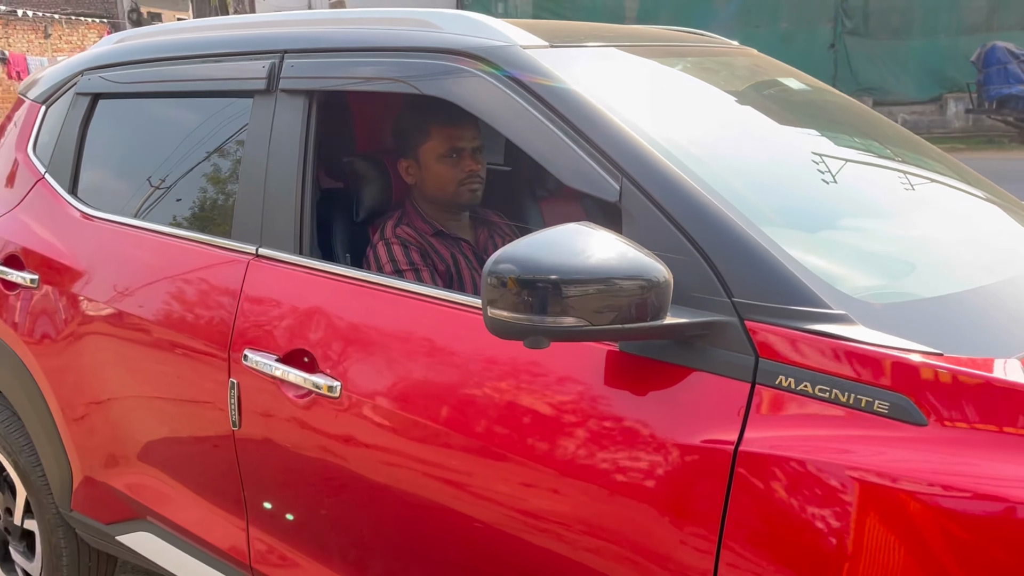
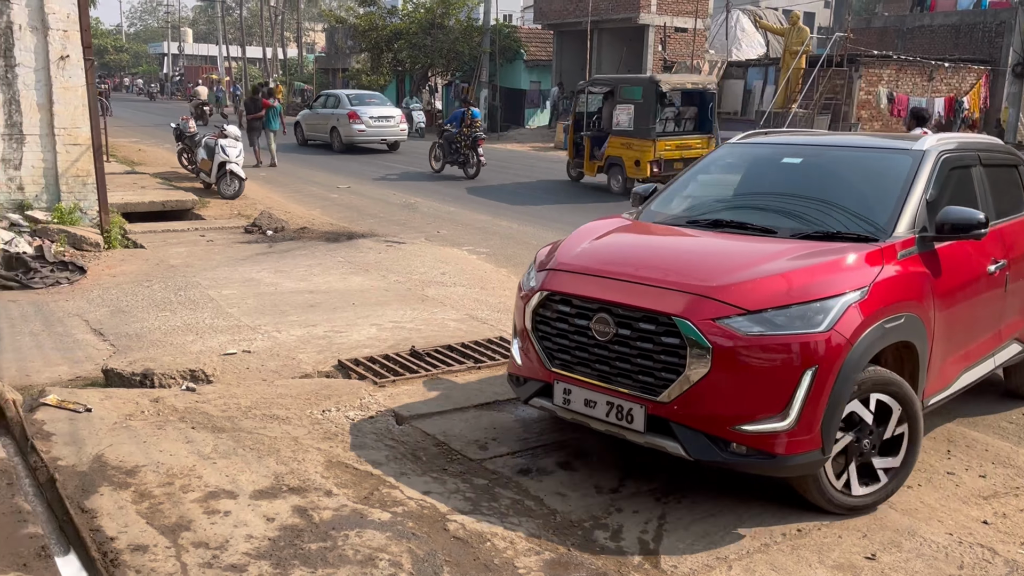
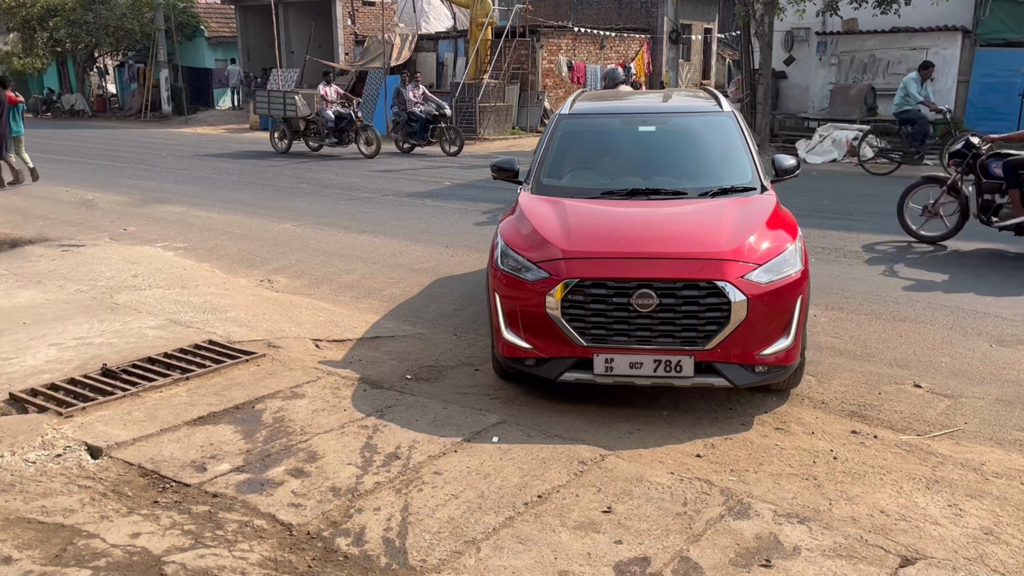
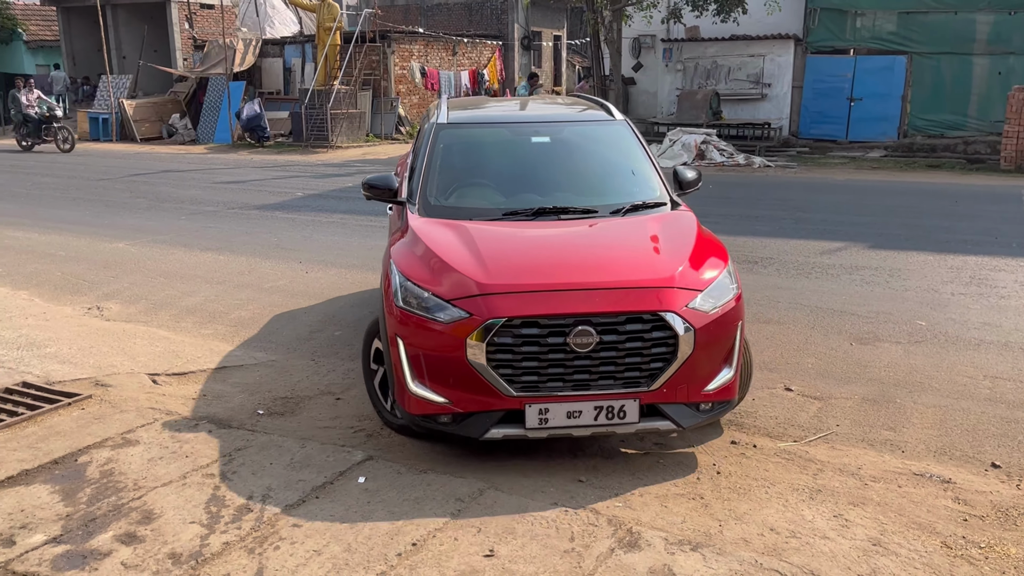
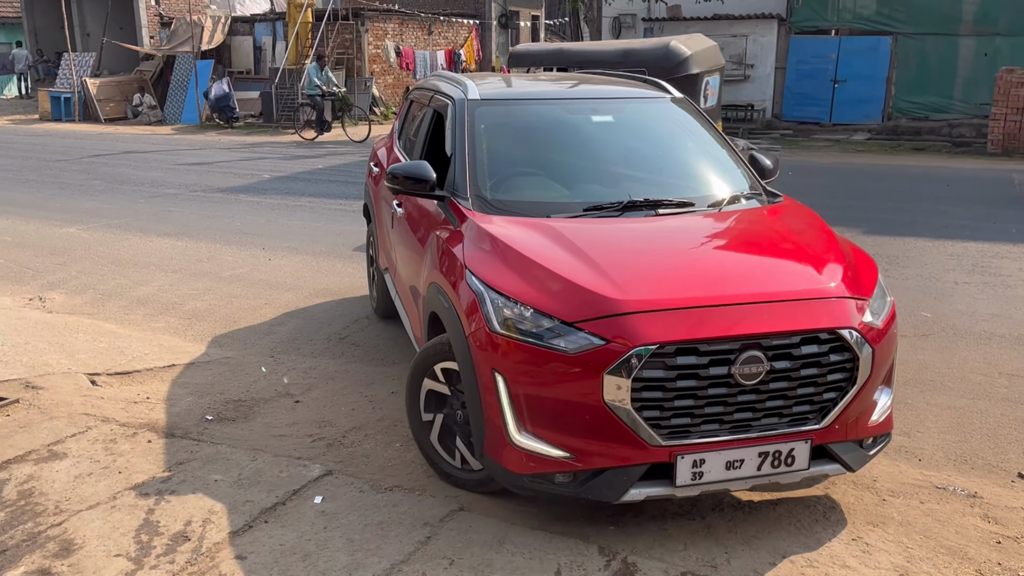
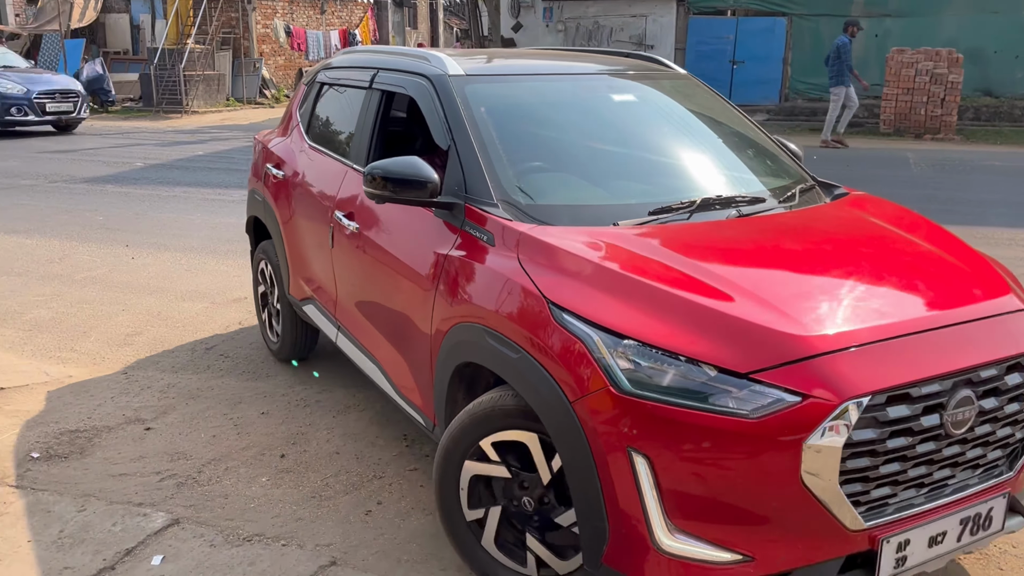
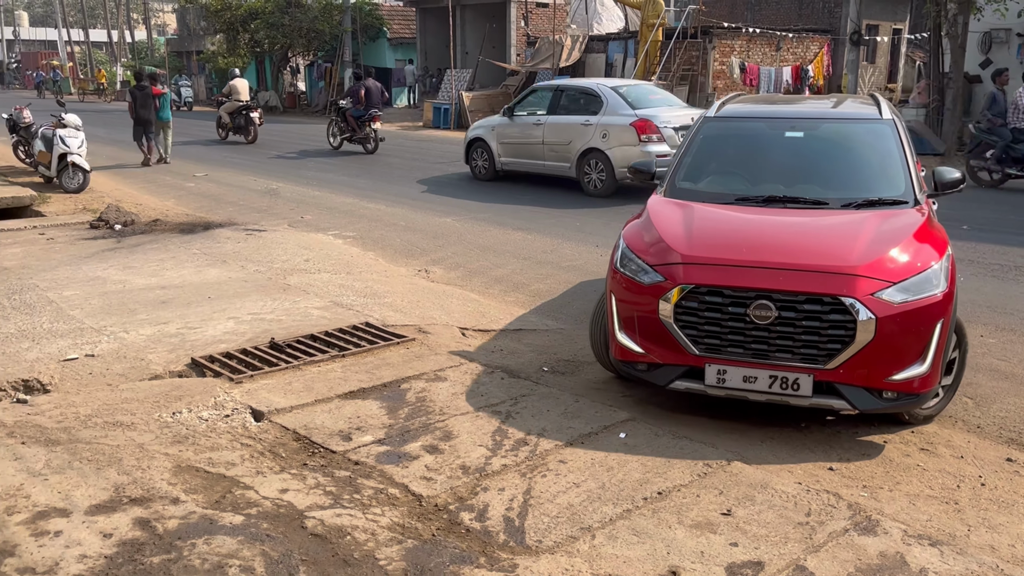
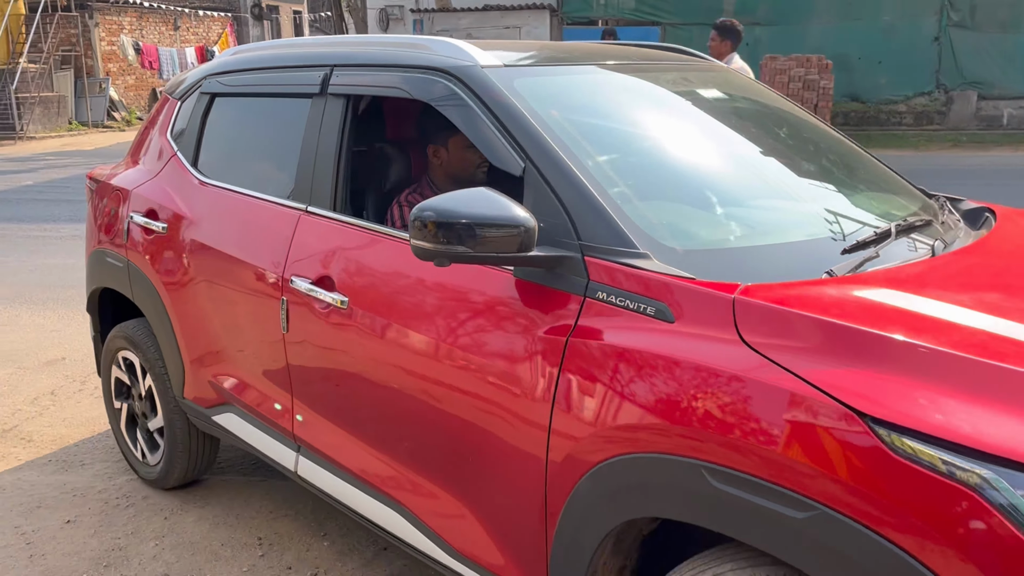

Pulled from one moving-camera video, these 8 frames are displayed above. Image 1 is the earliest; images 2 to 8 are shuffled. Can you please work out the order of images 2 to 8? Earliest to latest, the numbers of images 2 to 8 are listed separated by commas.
8, 6, 5, 4, 3, 7, 2
